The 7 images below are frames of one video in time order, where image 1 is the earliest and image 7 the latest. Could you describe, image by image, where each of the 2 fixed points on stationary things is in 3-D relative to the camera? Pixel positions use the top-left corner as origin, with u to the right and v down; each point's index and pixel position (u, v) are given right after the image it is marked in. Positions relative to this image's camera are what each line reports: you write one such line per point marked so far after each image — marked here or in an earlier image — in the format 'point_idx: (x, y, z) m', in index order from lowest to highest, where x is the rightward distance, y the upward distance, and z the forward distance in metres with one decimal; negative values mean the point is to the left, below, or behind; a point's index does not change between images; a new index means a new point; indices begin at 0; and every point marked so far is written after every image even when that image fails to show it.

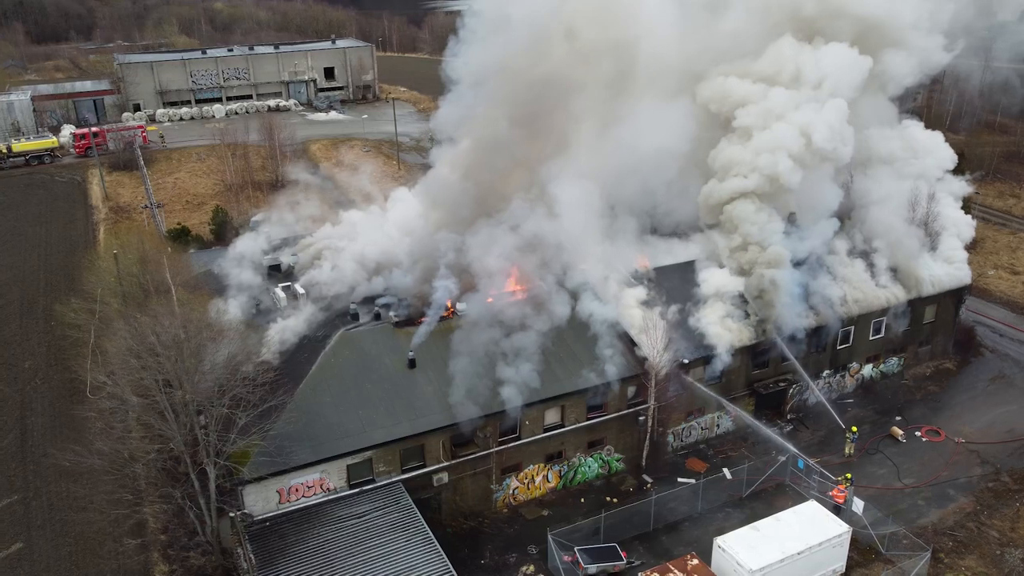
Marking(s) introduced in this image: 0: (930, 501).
0: (+9.0, -4.6, +17.6) m
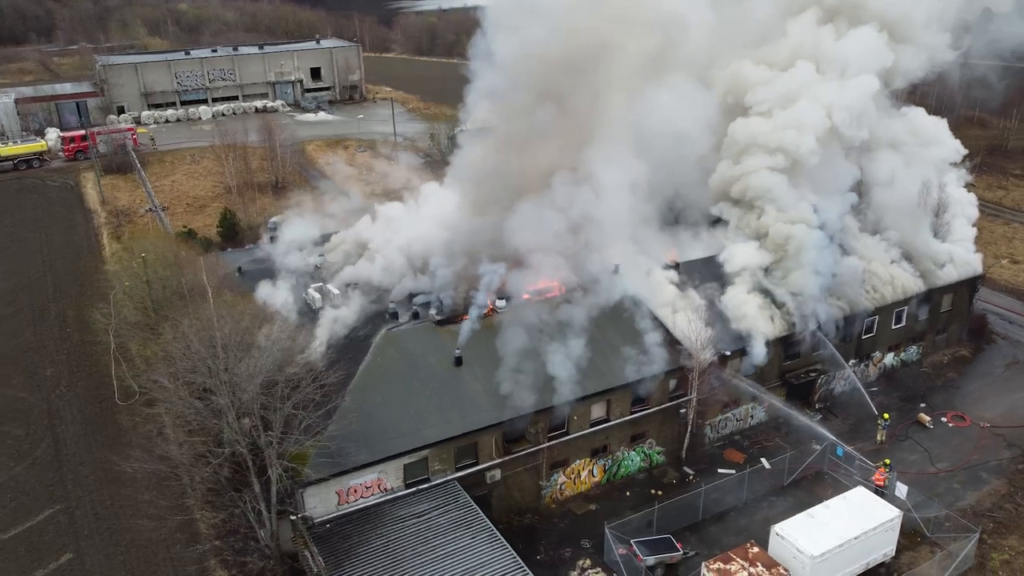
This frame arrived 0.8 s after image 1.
0: (+10.0, -4.3, +18.0) m
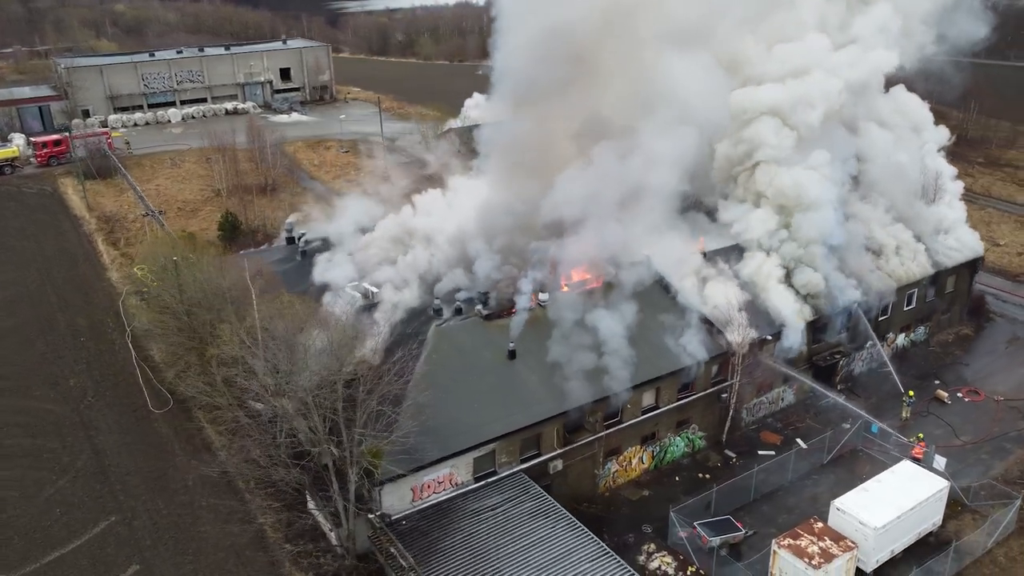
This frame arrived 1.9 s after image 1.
0: (+11.2, -3.8, +19.0) m
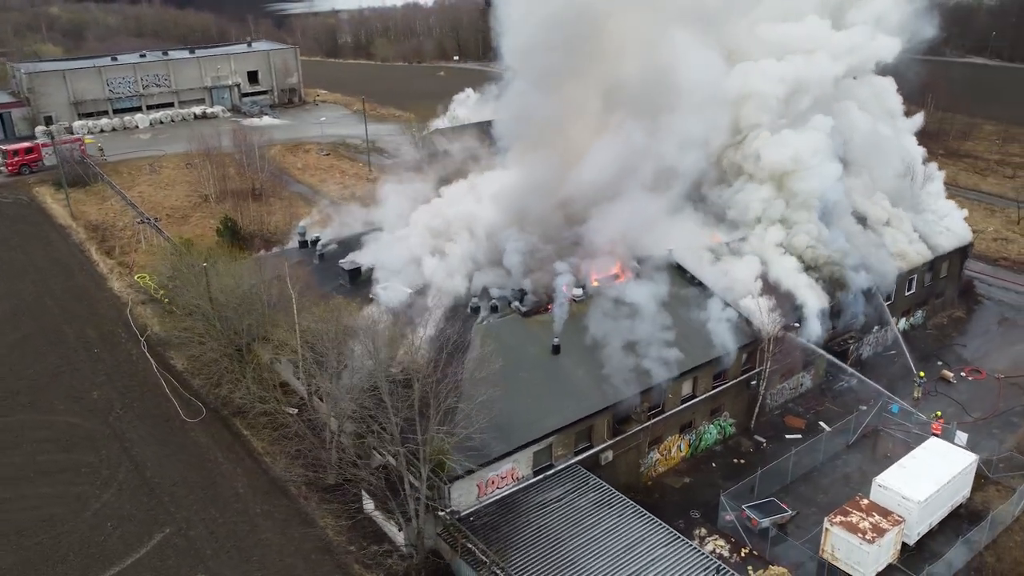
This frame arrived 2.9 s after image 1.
0: (+12.0, -3.4, +20.0) m
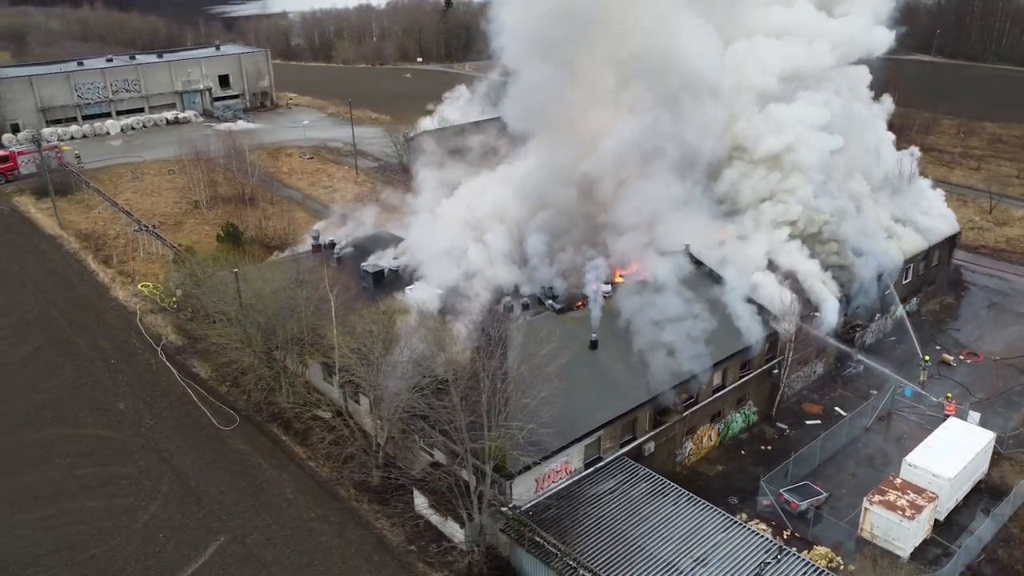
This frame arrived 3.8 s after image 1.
0: (+12.7, -3.1, +21.1) m
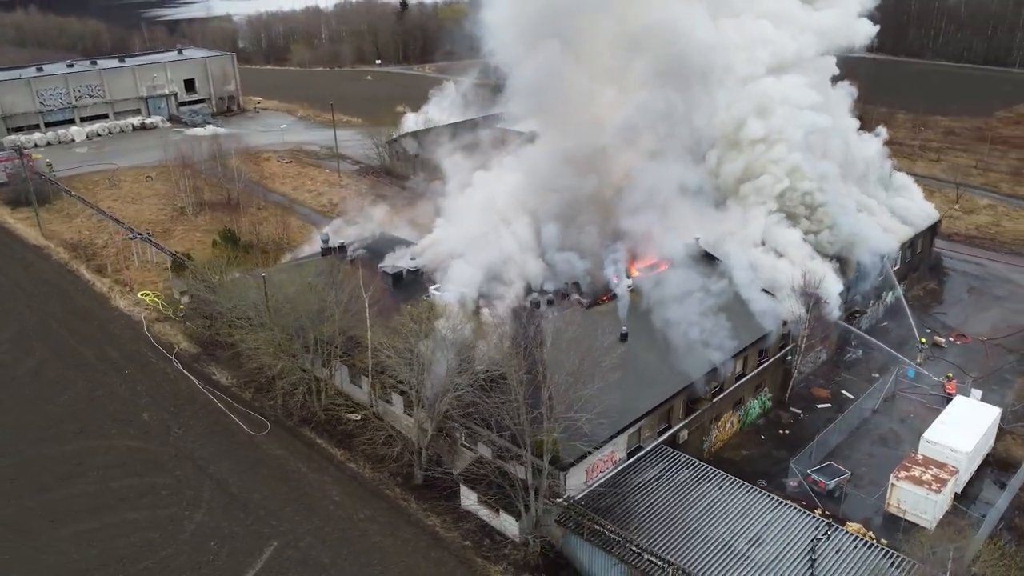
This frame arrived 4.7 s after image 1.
0: (+13.3, -2.6, +22.2) m
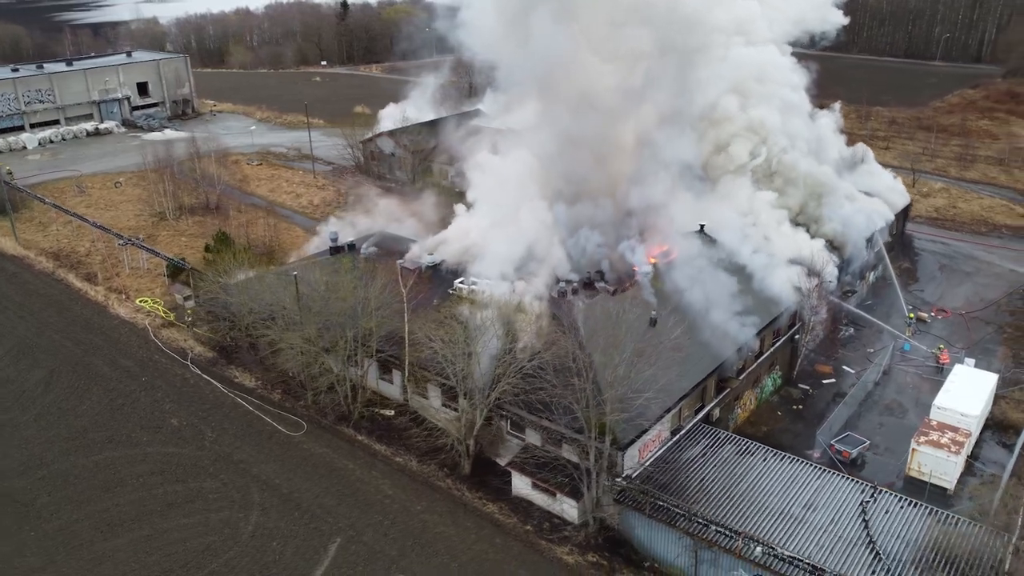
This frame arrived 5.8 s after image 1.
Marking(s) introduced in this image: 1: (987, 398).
0: (+13.7, -1.9, +23.6) m
1: (+11.5, -2.7, +19.7) m
